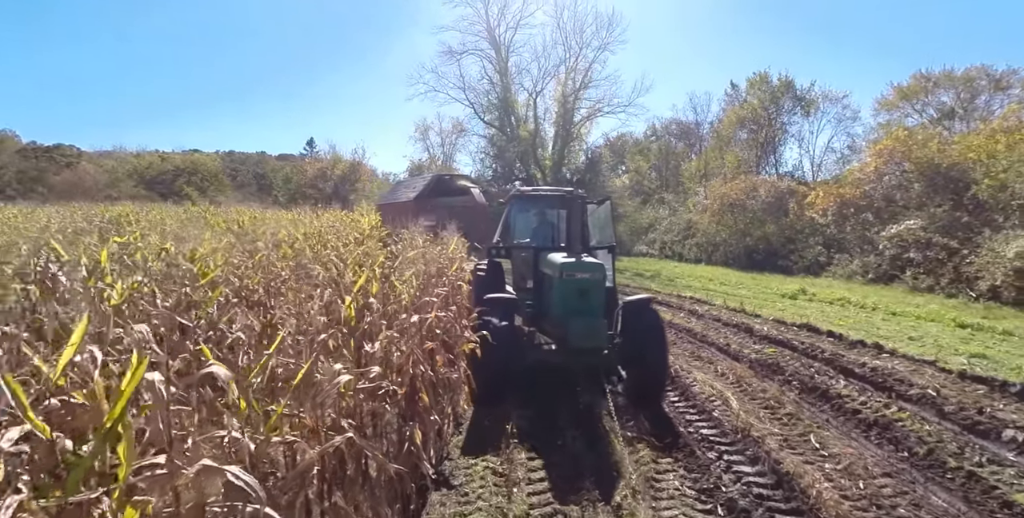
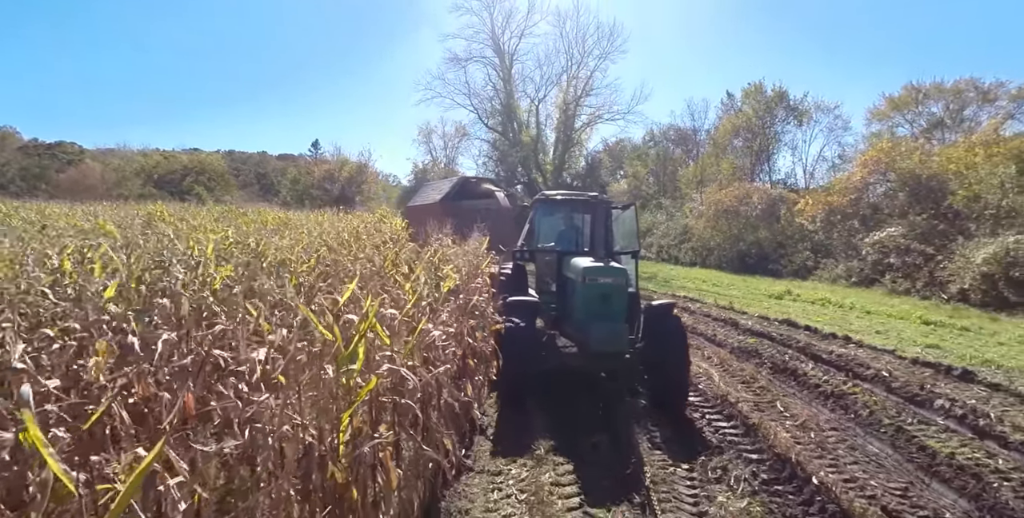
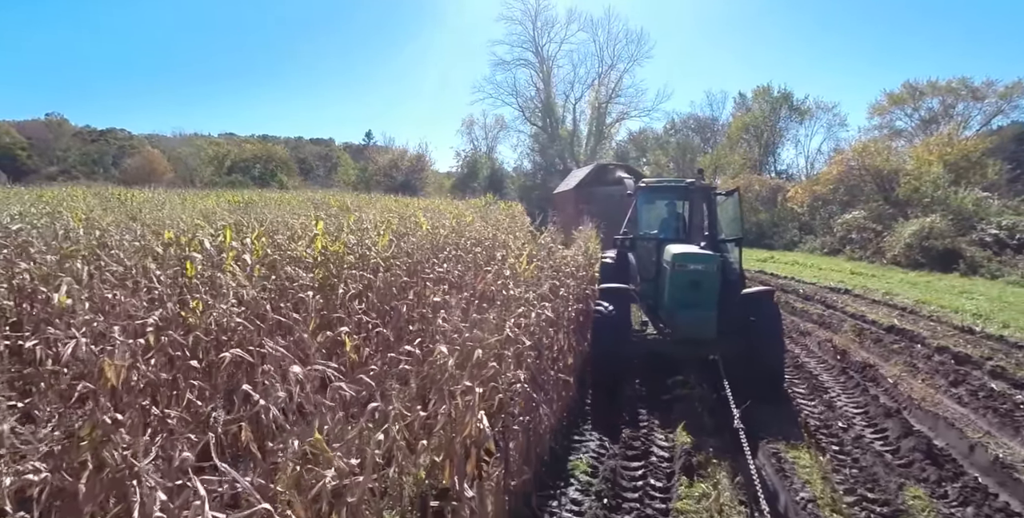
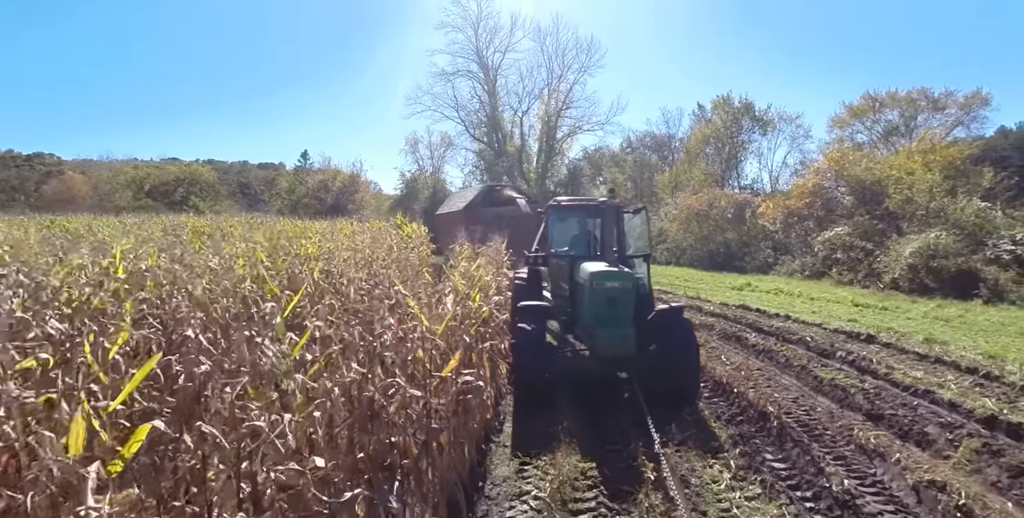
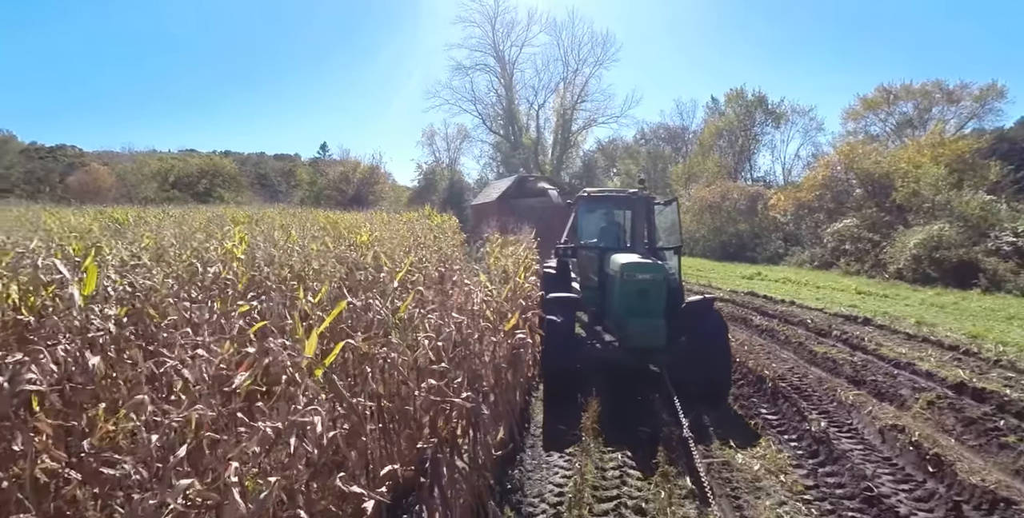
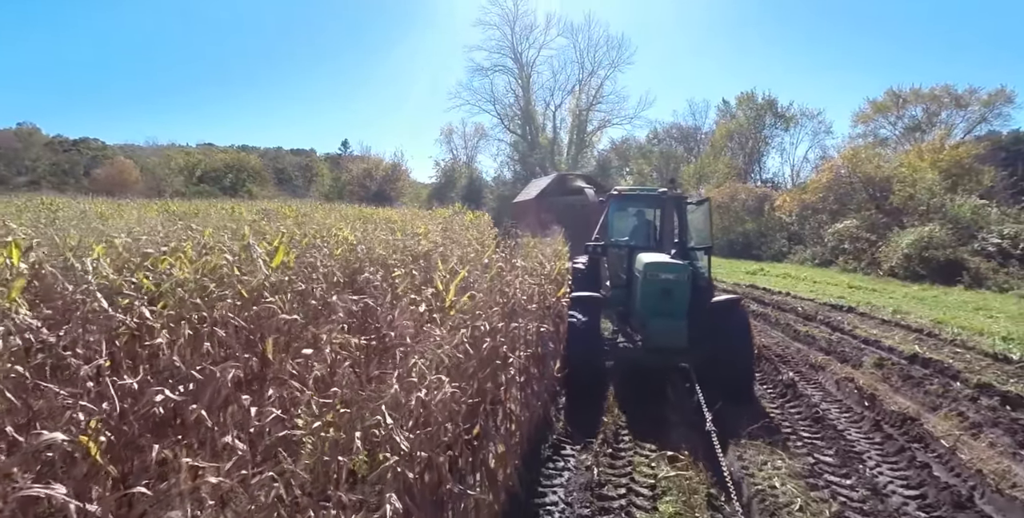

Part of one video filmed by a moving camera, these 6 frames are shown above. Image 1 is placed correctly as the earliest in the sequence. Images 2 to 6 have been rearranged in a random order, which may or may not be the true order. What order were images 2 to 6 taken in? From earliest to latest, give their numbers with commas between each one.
2, 4, 5, 6, 3
